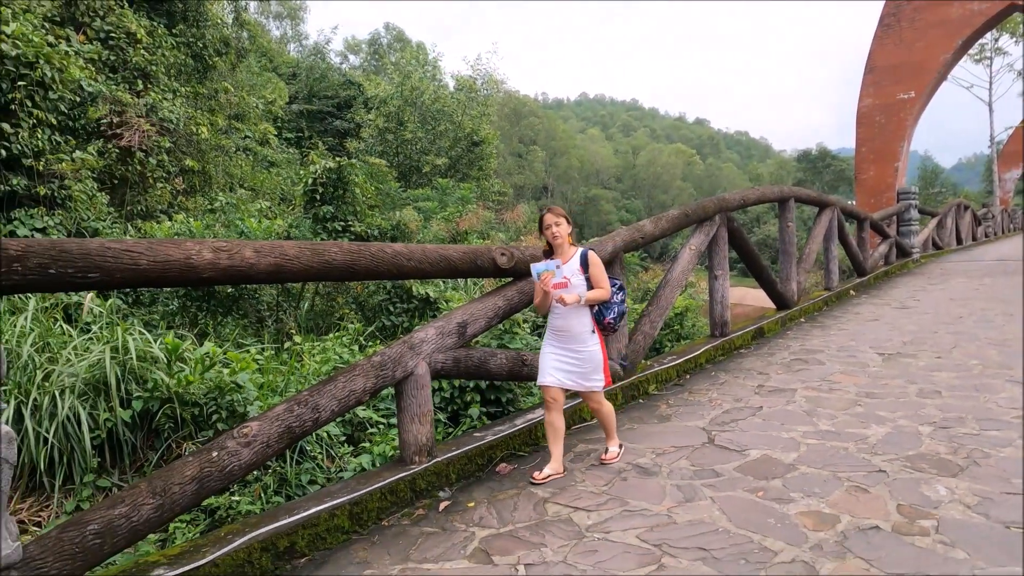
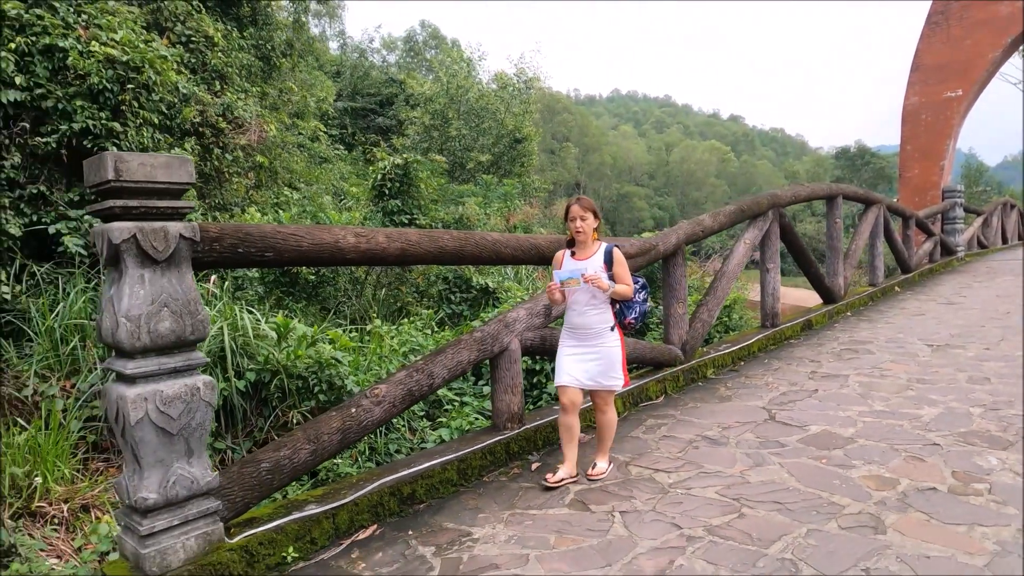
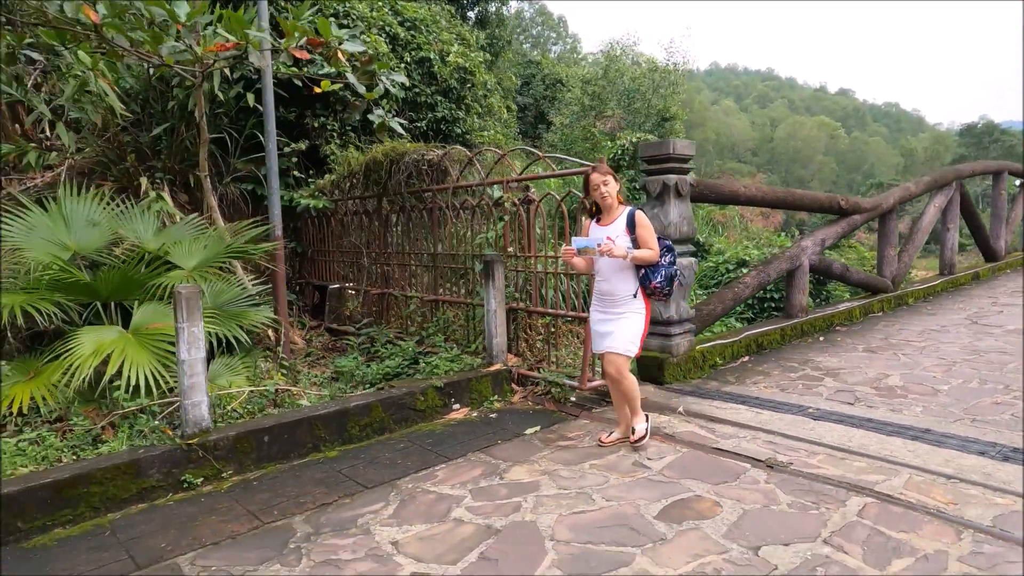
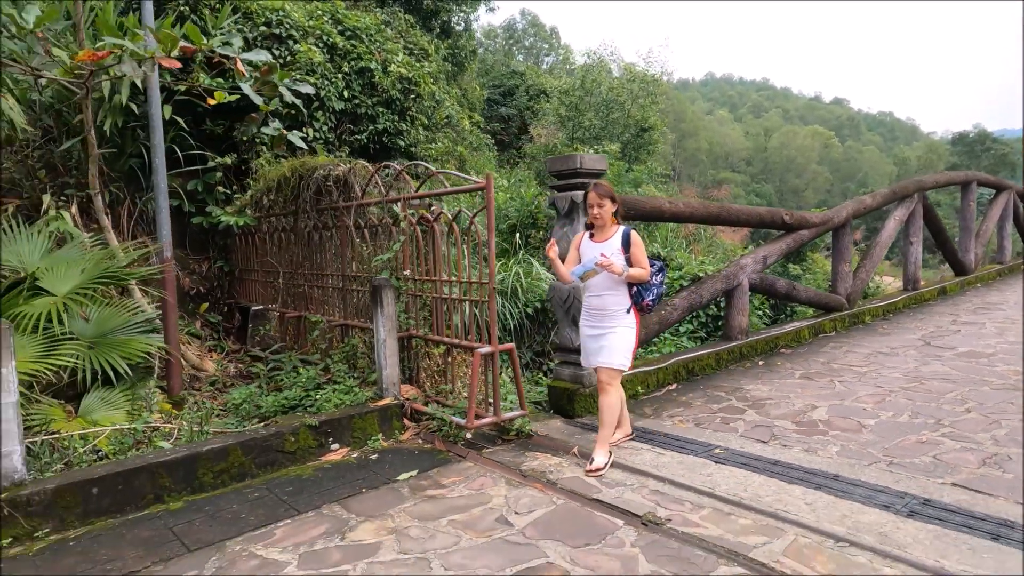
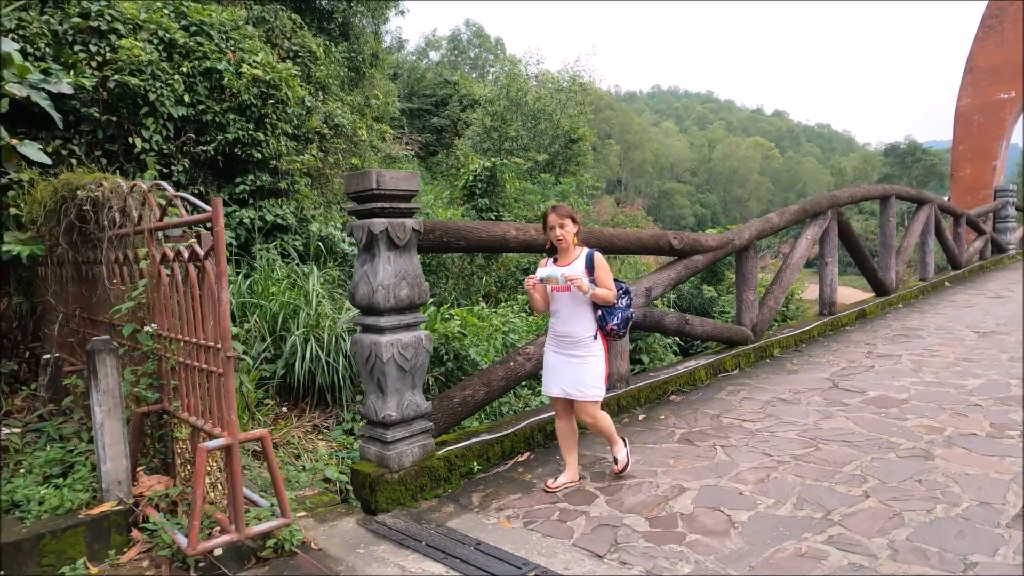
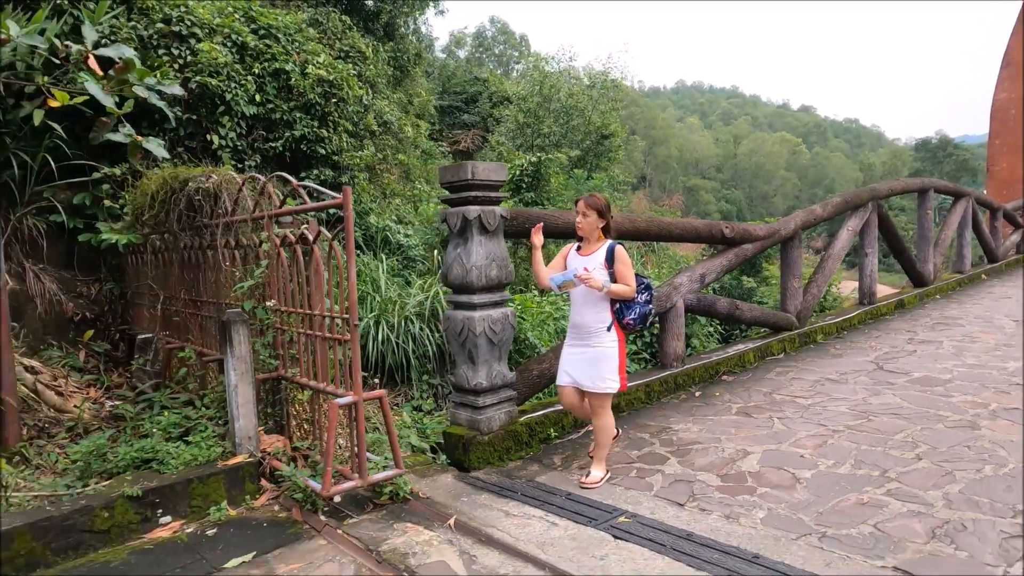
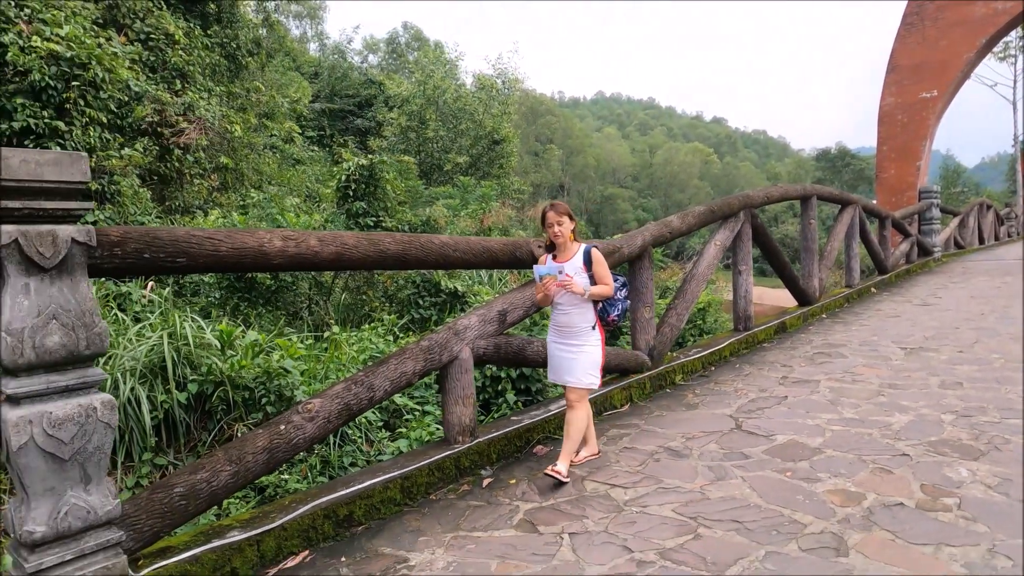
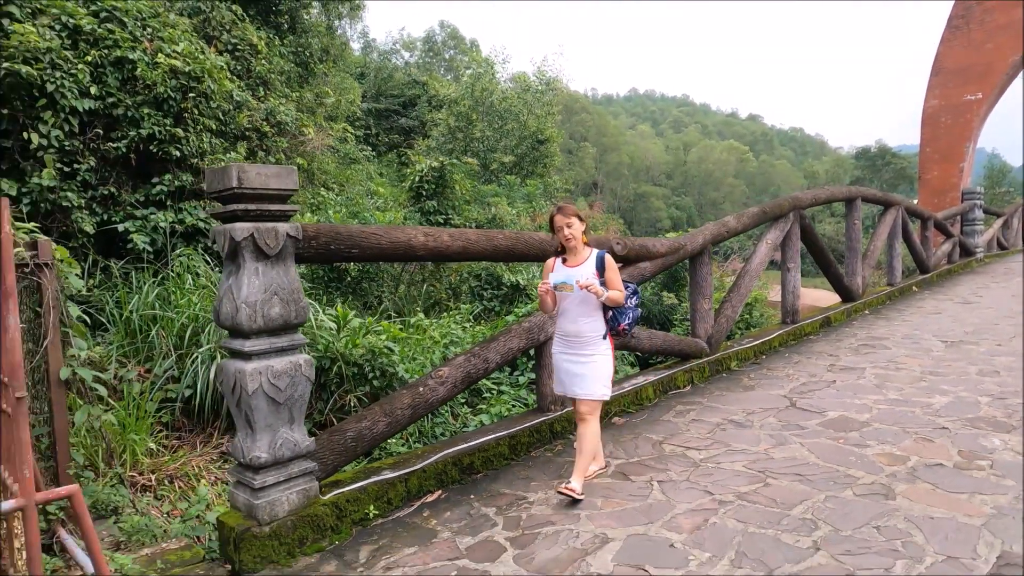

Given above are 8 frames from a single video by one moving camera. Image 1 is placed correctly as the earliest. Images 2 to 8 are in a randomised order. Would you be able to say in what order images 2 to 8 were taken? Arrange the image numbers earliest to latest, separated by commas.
7, 2, 8, 5, 6, 4, 3
